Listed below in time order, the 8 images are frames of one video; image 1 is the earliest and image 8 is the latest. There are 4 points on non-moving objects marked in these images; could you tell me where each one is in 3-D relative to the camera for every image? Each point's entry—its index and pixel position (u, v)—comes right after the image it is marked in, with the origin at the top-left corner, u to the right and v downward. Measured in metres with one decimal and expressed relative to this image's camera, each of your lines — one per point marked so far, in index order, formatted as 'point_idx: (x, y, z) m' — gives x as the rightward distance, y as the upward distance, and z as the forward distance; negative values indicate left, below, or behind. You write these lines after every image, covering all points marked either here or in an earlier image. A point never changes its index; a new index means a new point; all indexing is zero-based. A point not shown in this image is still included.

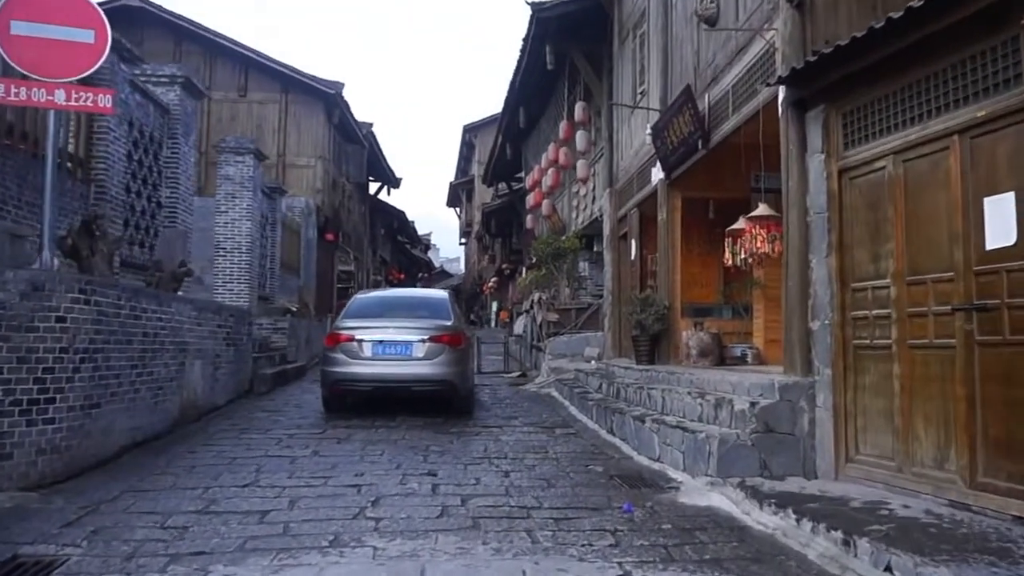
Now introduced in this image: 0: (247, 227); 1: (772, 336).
0: (-3.6, +0.8, +13.9) m
1: (+2.6, -0.5, +9.9) m
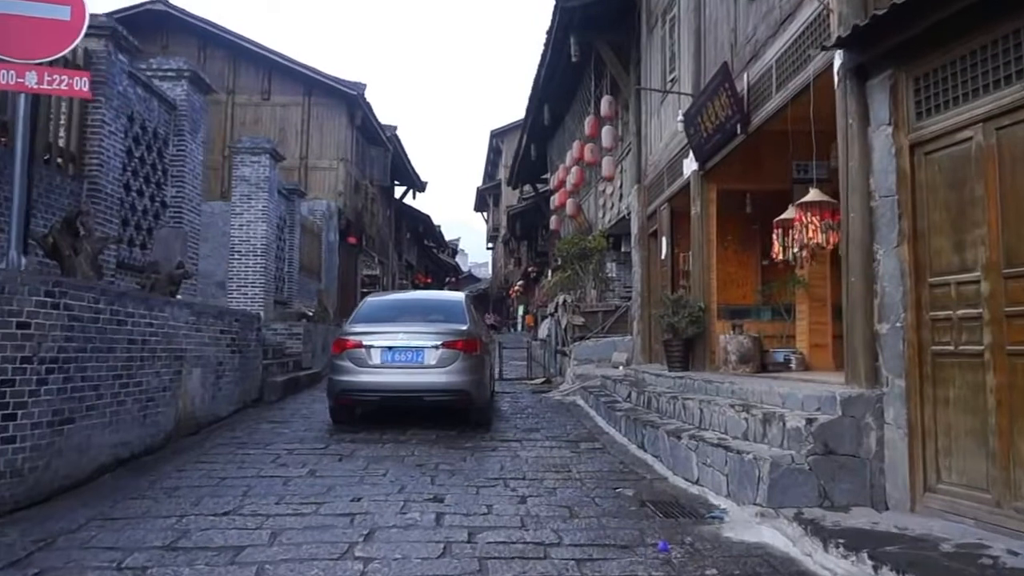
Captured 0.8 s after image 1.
0: (-3.3, +0.8, +13.3) m
1: (+2.8, -0.5, +9.1) m
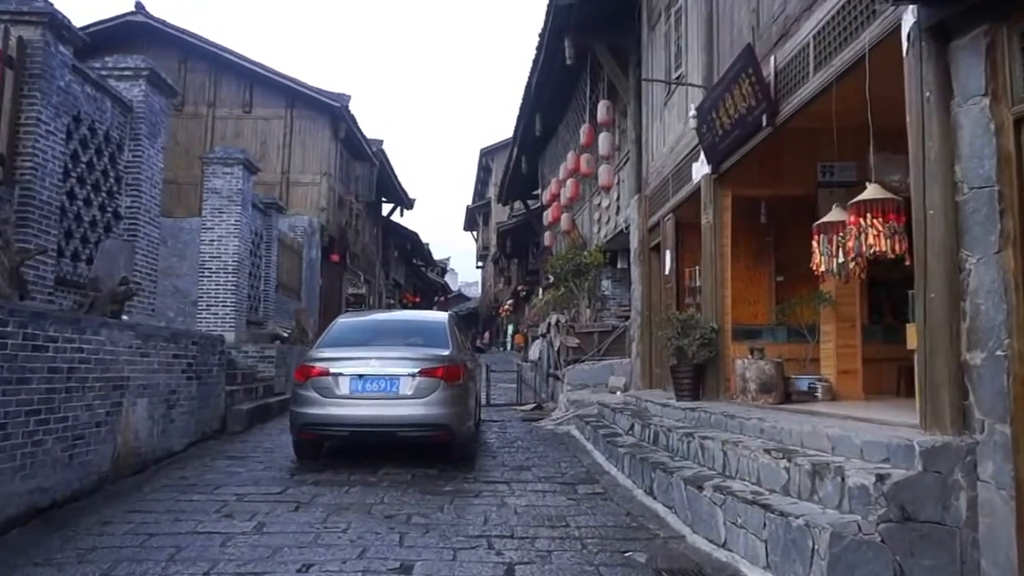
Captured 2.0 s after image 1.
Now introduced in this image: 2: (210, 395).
0: (-3.4, +0.5, +12.3) m
1: (+2.7, -0.6, +8.1) m
2: (-2.6, -0.9, +8.8) m
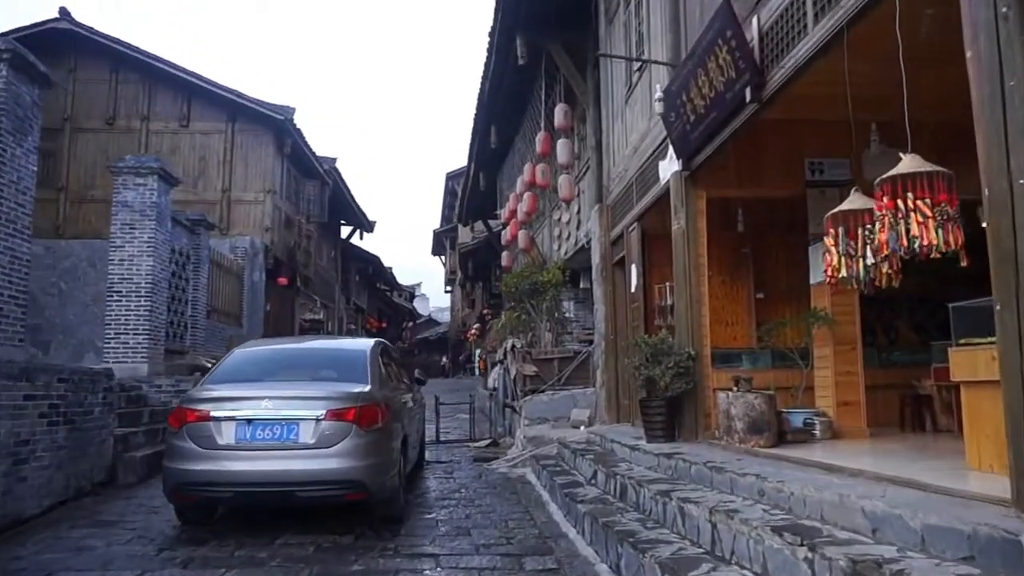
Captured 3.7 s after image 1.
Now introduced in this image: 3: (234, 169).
0: (-4.0, +0.2, +10.9) m
1: (+2.3, -0.8, +6.9) m
2: (-3.0, -1.1, +7.4) m
3: (-4.8, +2.1, +17.1) m
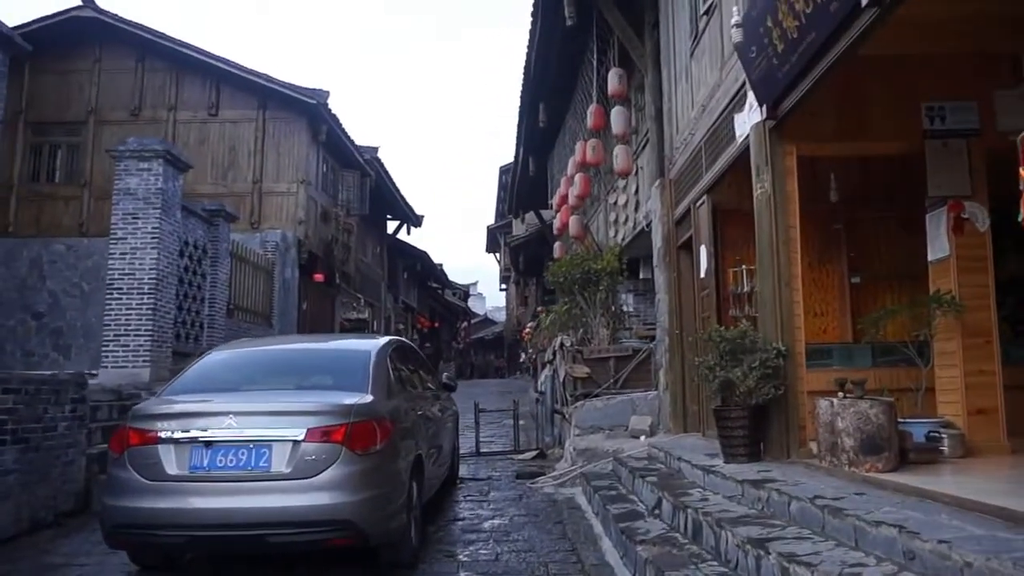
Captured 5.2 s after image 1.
0: (-3.5, +0.3, +9.9) m
1: (+2.5, -0.6, +5.5) m
2: (-2.8, -1.1, +6.3) m
3: (-4.0, +2.2, +16.1) m
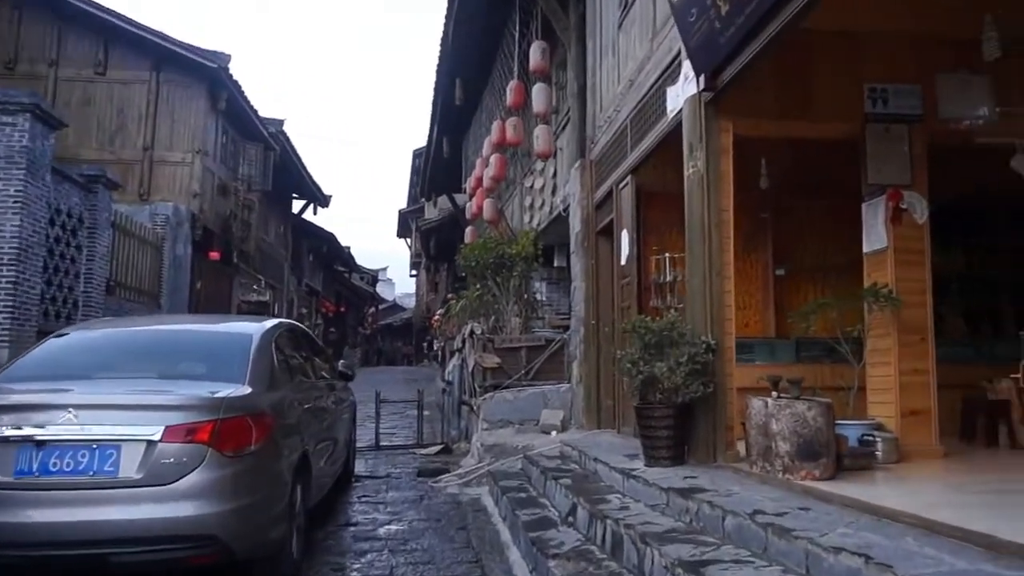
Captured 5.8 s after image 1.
0: (-4.3, +0.5, +9.0) m
1: (+2.0, -0.6, +5.1) m
2: (-3.3, -0.9, +5.5) m
3: (-5.4, +2.5, +15.1) m
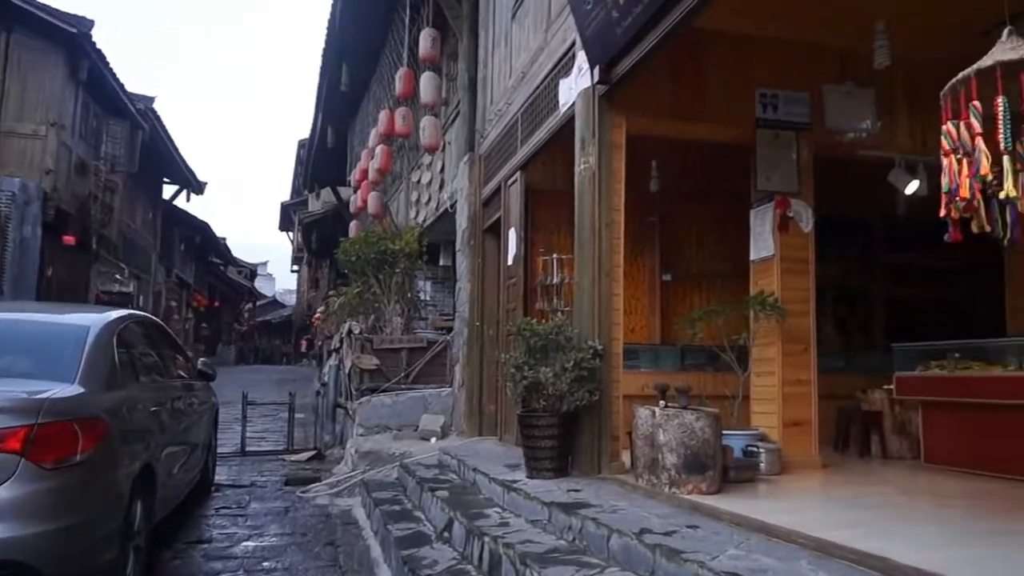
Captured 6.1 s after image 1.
0: (-5.3, +0.7, +8.1) m
1: (+1.4, -0.6, +5.0) m
2: (-3.9, -0.8, +4.8) m
3: (-7.0, +2.7, +14.1) m
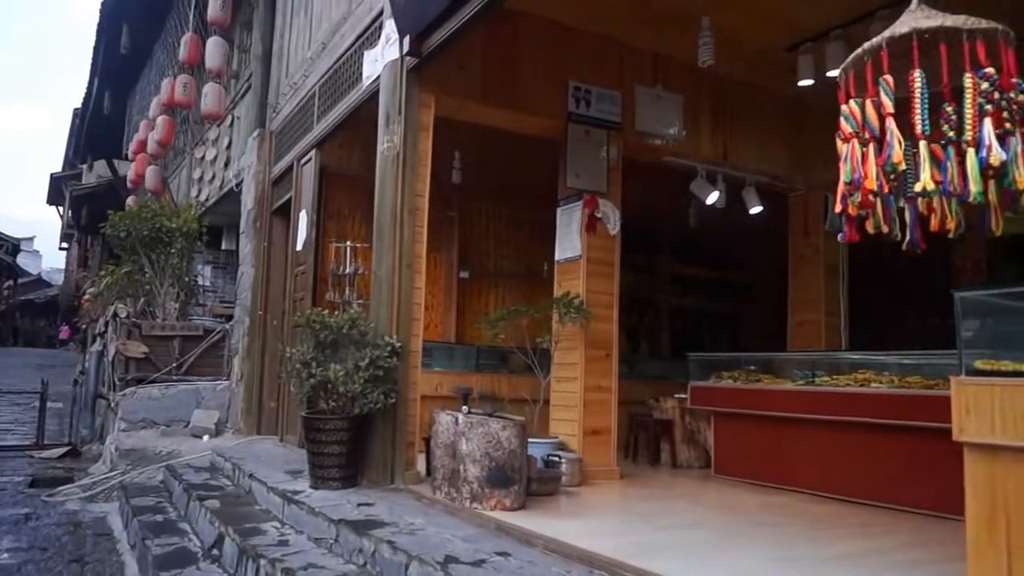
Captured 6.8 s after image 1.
0: (-6.7, +1.0, +6.5) m
1: (+0.4, -0.7, +4.8) m
2: (-4.8, -0.5, +3.5) m
3: (-9.5, +3.2, +11.9) m
